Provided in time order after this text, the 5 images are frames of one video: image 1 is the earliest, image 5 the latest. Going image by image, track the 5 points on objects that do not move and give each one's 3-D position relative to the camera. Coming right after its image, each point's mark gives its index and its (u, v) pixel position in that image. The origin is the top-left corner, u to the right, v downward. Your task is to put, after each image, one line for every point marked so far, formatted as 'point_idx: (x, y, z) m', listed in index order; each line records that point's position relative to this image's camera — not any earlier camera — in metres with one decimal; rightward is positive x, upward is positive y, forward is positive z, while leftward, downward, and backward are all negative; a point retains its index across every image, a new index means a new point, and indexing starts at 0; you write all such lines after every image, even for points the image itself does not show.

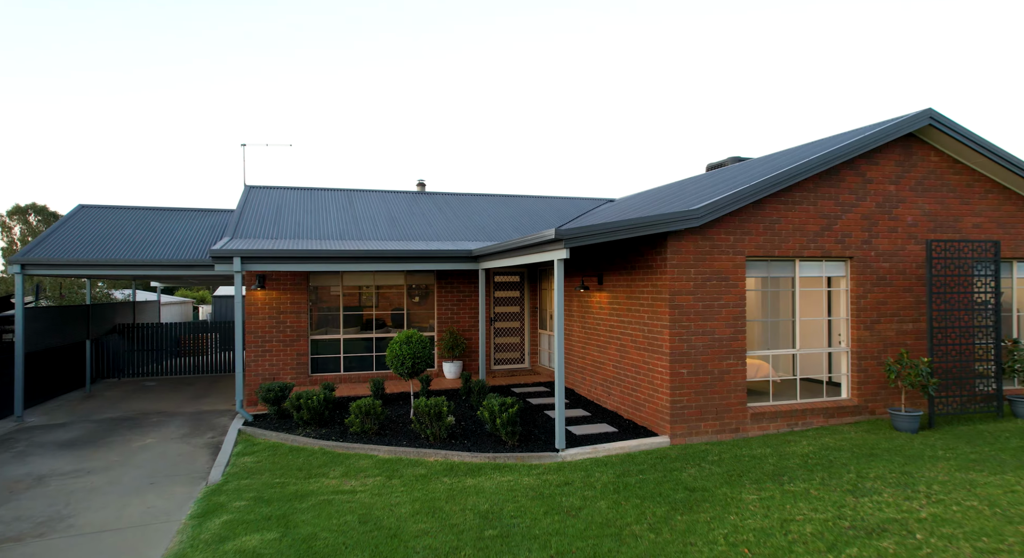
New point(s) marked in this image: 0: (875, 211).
0: (+4.8, +0.9, +7.5) m
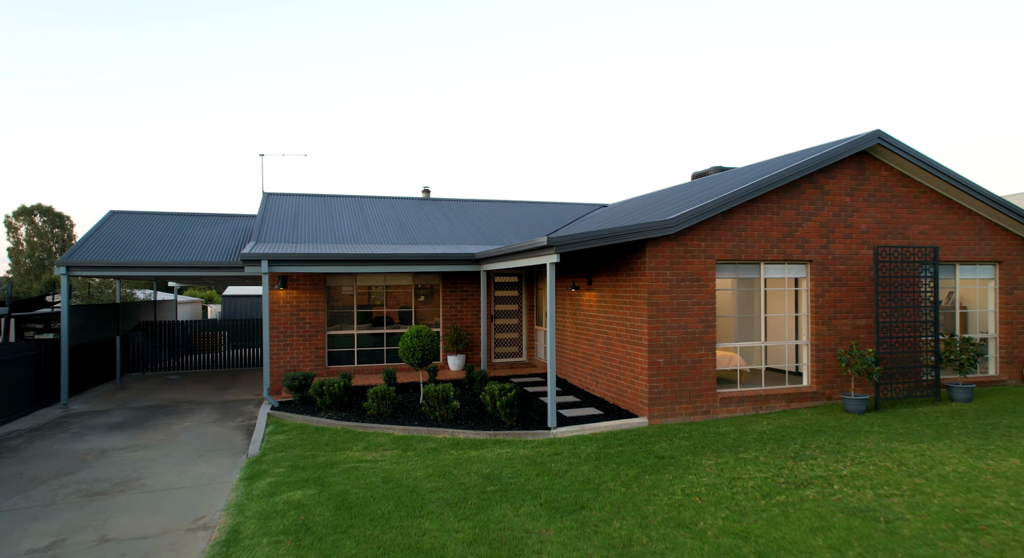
0: (+4.8, +0.9, +8.5) m
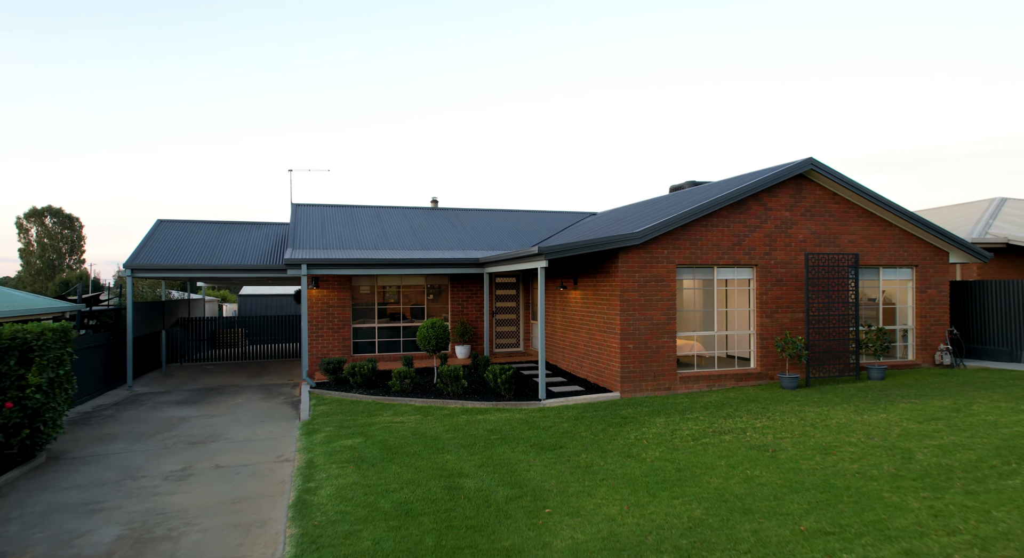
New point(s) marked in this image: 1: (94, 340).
0: (+4.8, +0.9, +10.4) m
1: (-8.3, -1.2, +11.3) m
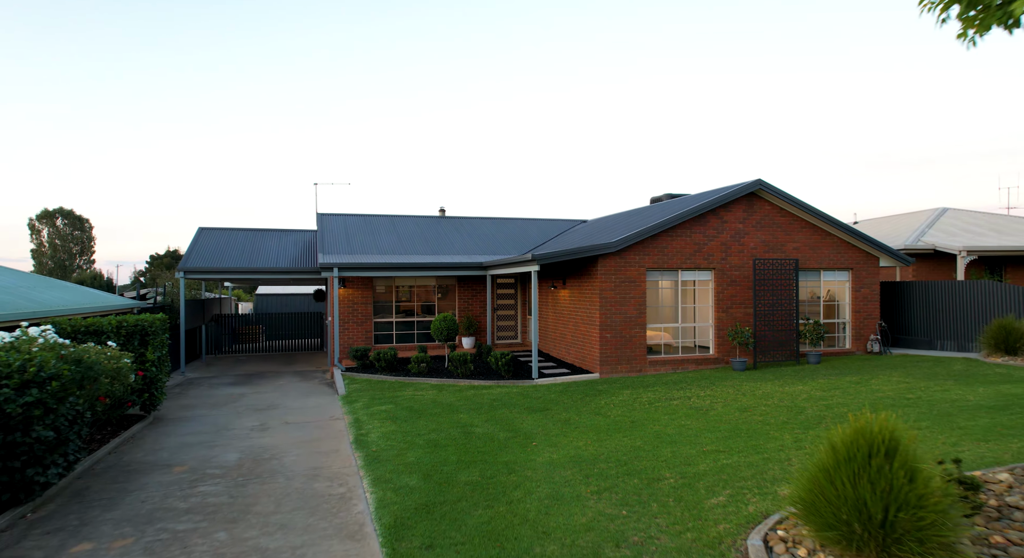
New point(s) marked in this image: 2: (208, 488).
0: (+4.7, +0.8, +12.4) m
1: (-8.3, -1.2, +13.3) m
2: (-2.9, -2.0, +5.5) m
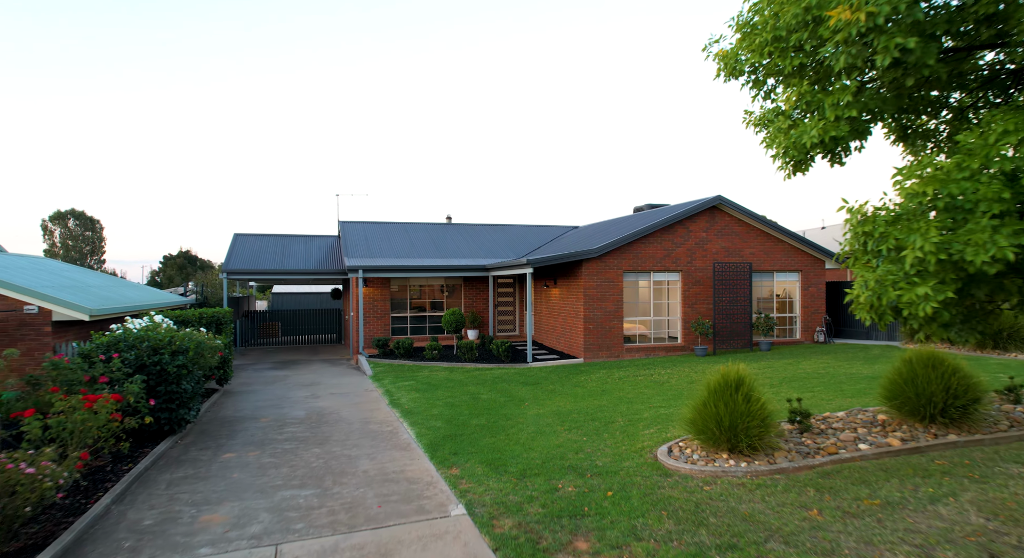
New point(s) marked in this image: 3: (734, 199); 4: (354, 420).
0: (+4.7, +0.8, +14.7) m
1: (-8.3, -1.2, +15.6) m
2: (-3.0, -2.0, +7.8) m
3: (+5.6, +2.0, +14.5) m
4: (-2.3, -2.0, +8.3) m
